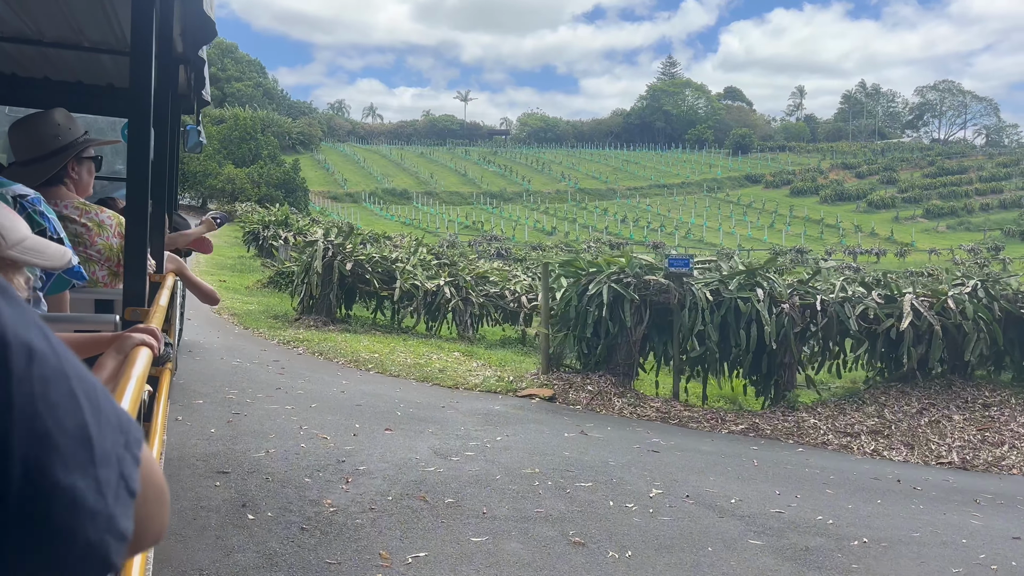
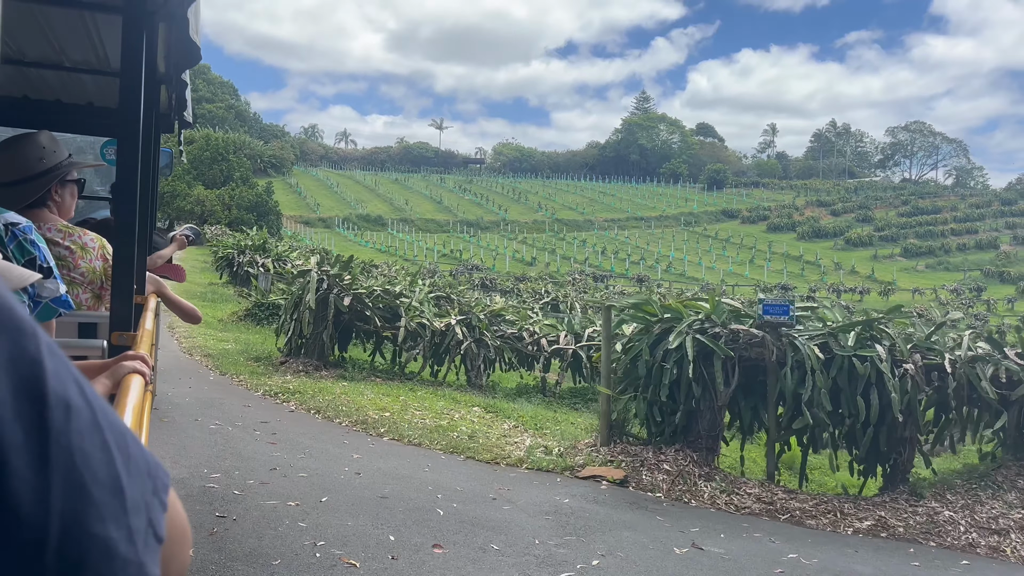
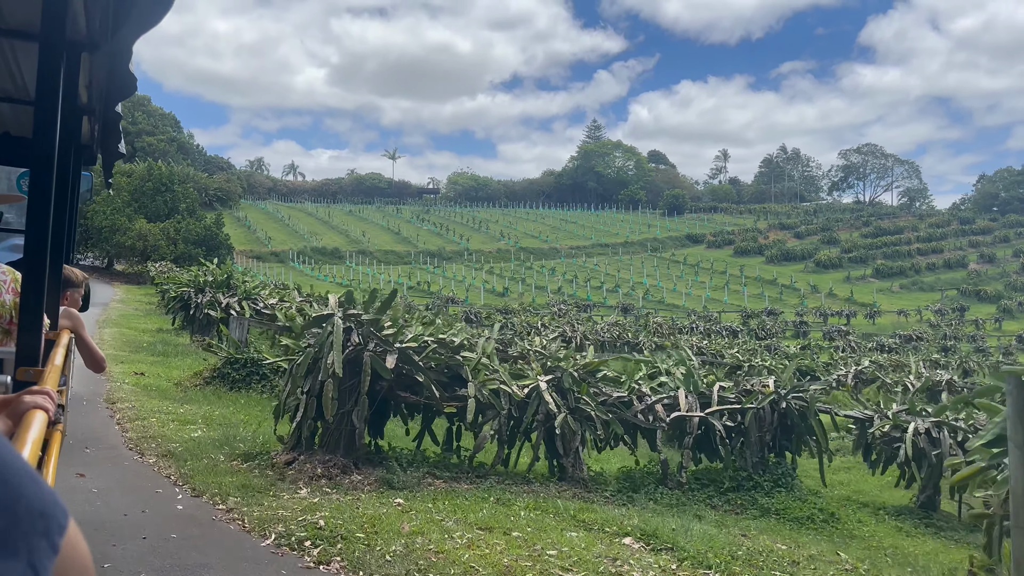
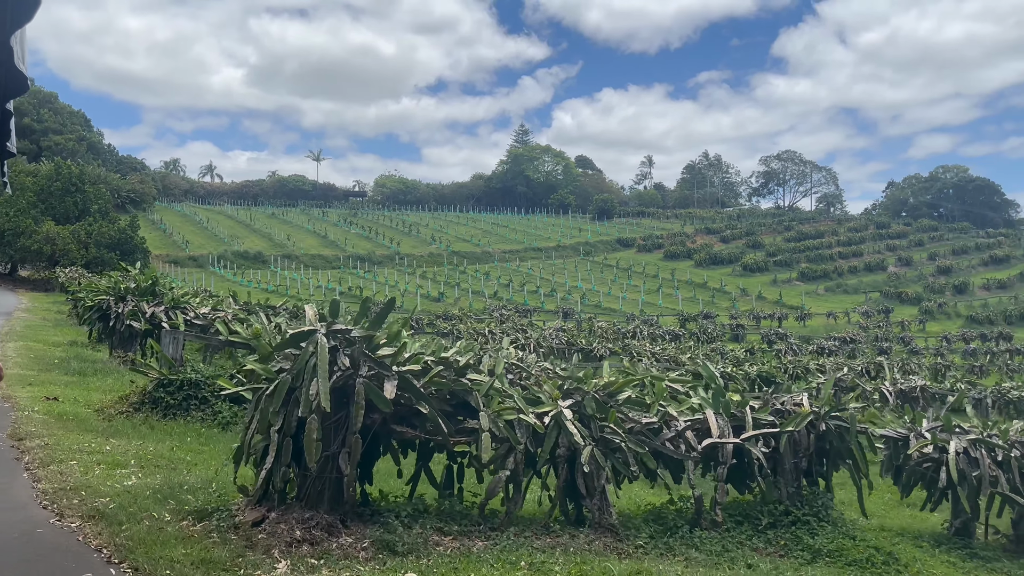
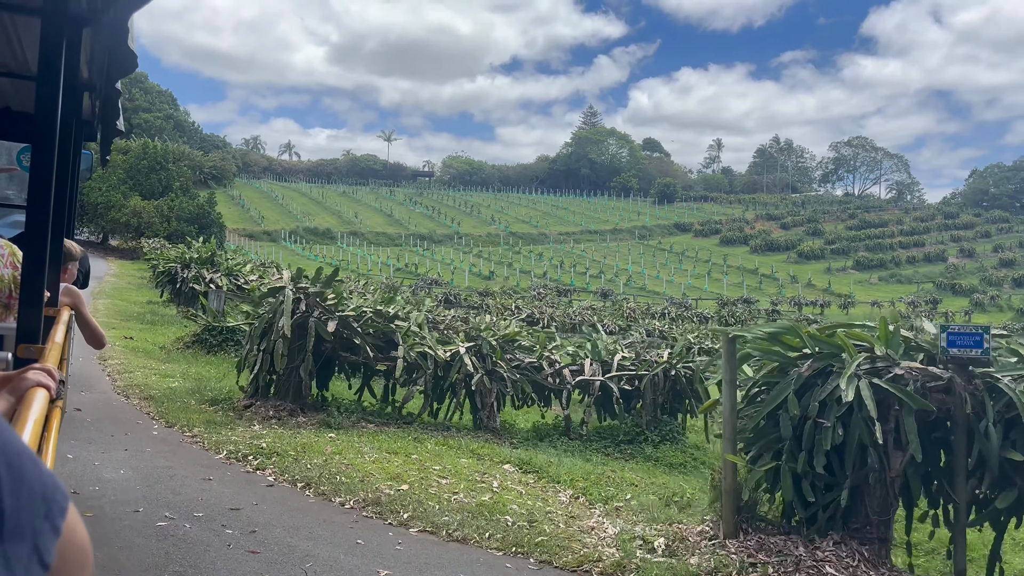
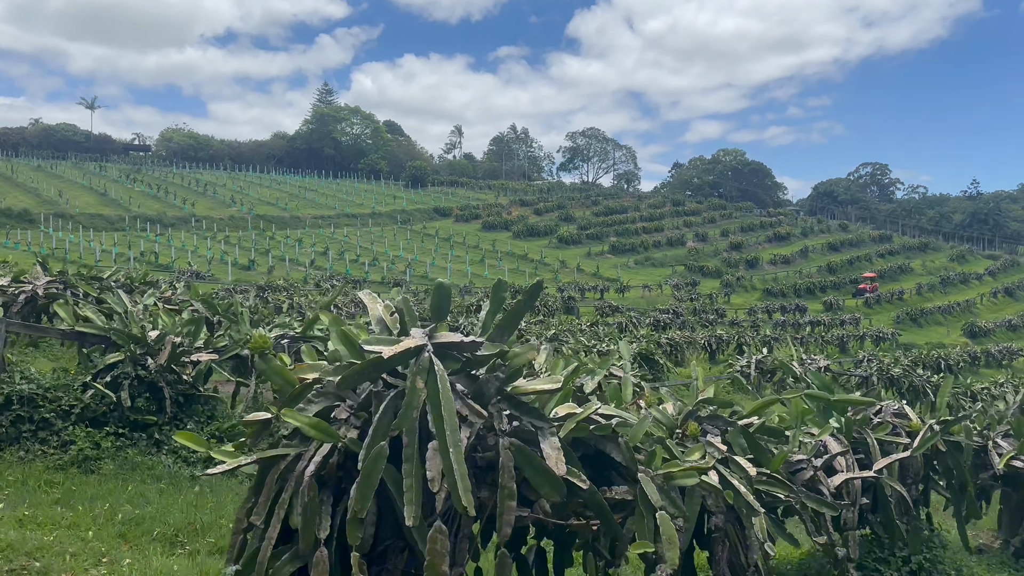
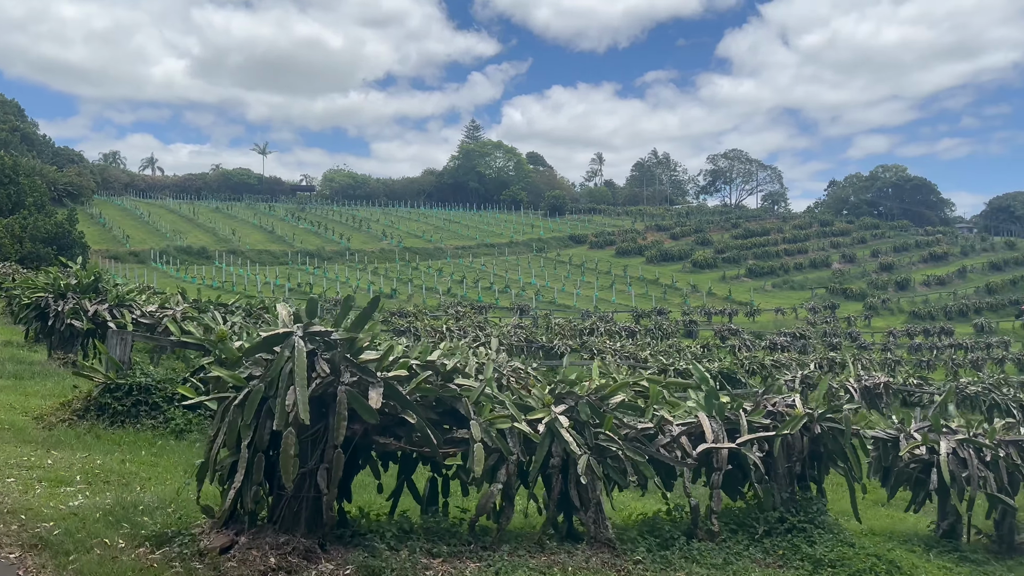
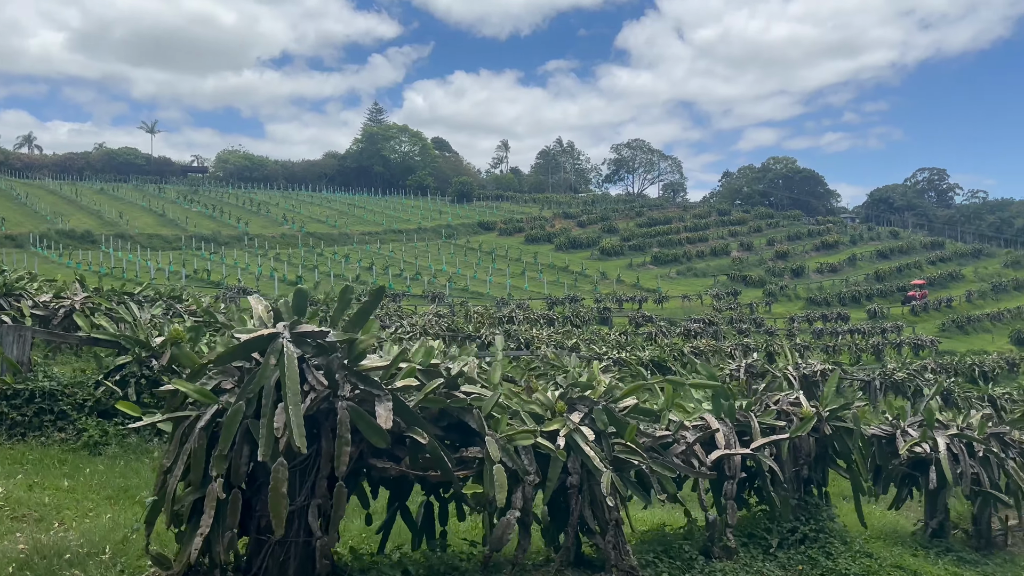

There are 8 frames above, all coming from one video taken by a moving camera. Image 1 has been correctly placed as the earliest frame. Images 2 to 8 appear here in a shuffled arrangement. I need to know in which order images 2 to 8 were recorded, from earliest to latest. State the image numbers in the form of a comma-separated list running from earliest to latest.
2, 5, 3, 4, 7, 8, 6
